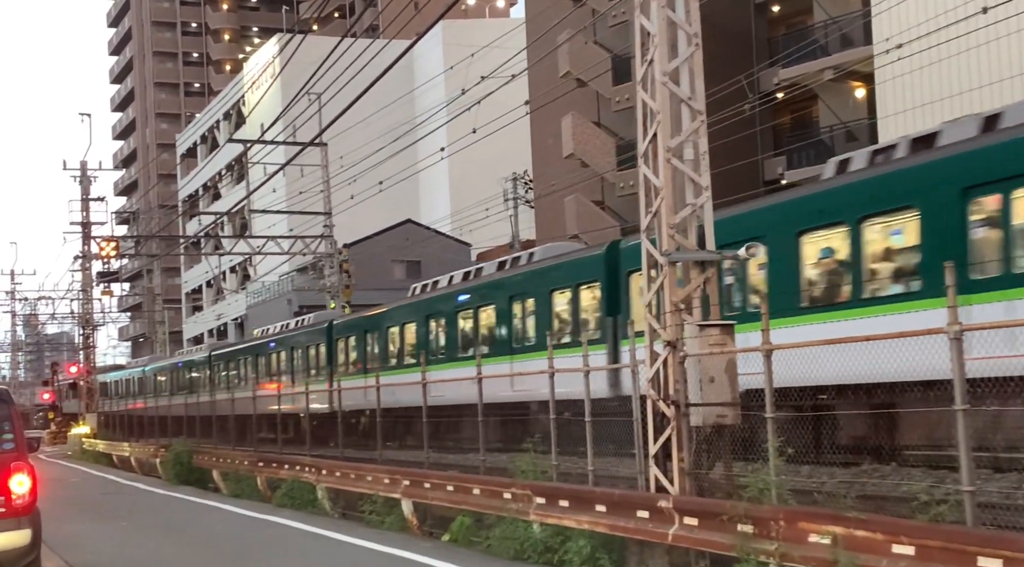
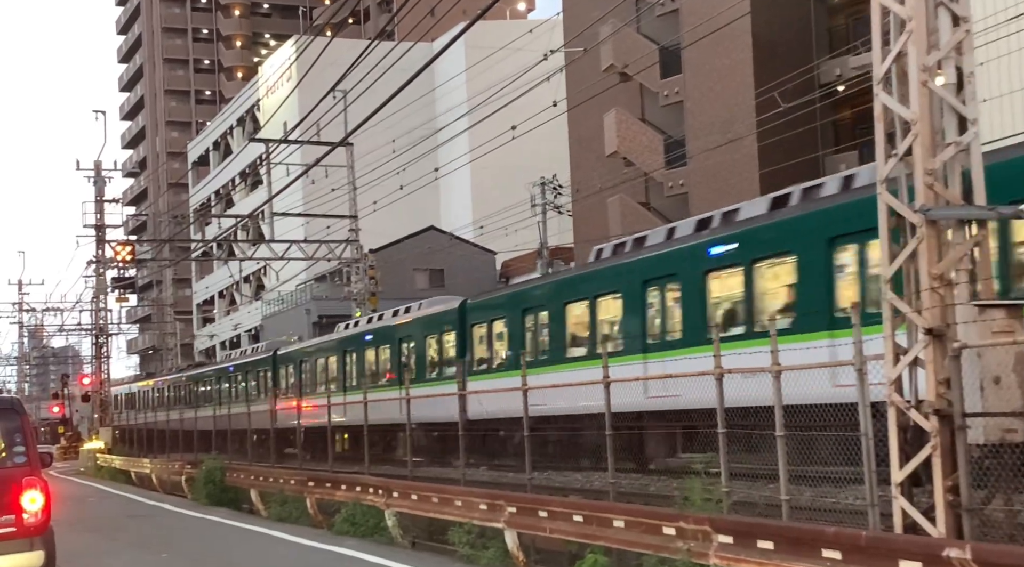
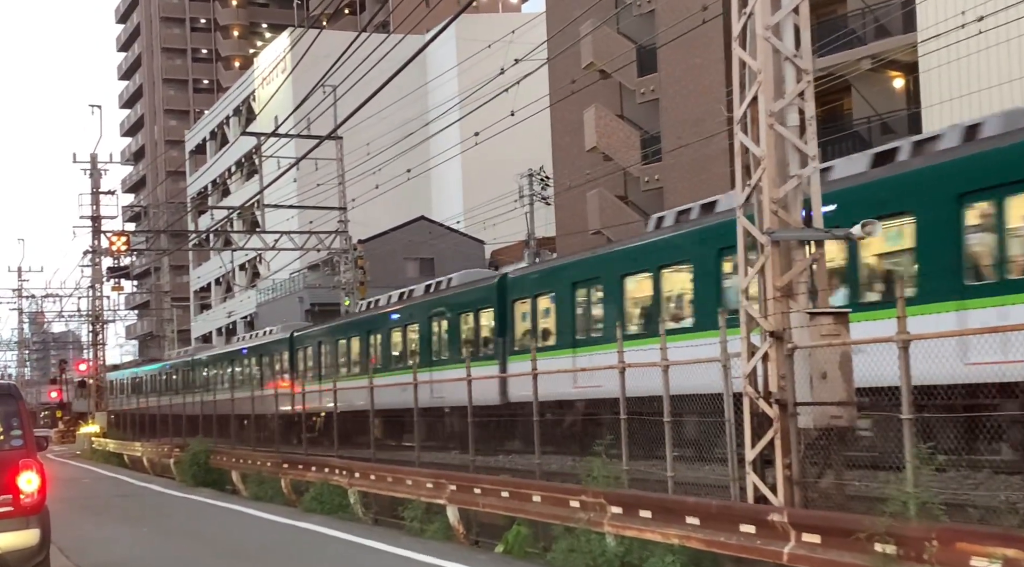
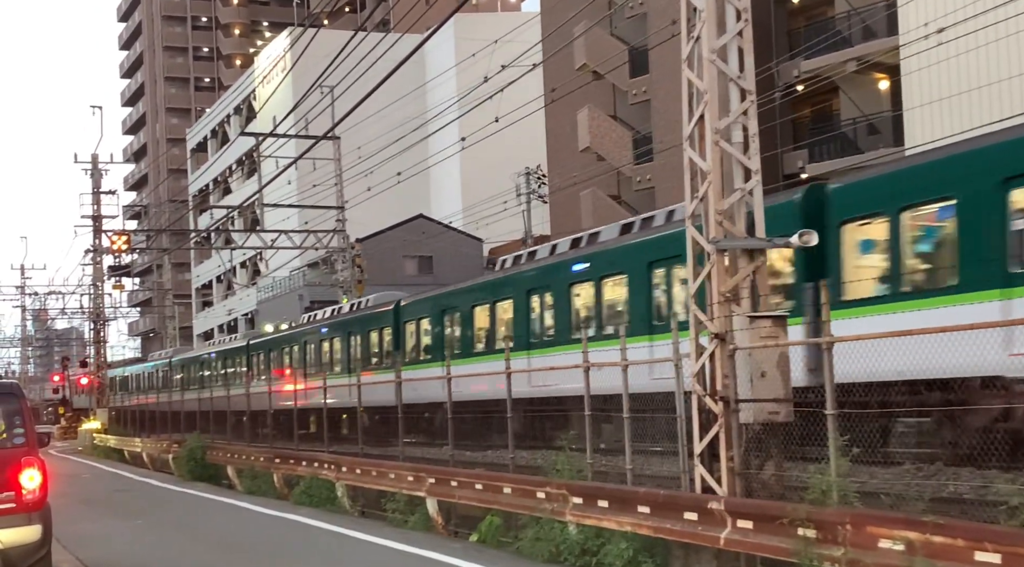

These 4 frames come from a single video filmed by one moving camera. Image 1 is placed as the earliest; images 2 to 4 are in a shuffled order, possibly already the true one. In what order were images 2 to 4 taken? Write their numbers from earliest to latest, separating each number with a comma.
4, 3, 2
